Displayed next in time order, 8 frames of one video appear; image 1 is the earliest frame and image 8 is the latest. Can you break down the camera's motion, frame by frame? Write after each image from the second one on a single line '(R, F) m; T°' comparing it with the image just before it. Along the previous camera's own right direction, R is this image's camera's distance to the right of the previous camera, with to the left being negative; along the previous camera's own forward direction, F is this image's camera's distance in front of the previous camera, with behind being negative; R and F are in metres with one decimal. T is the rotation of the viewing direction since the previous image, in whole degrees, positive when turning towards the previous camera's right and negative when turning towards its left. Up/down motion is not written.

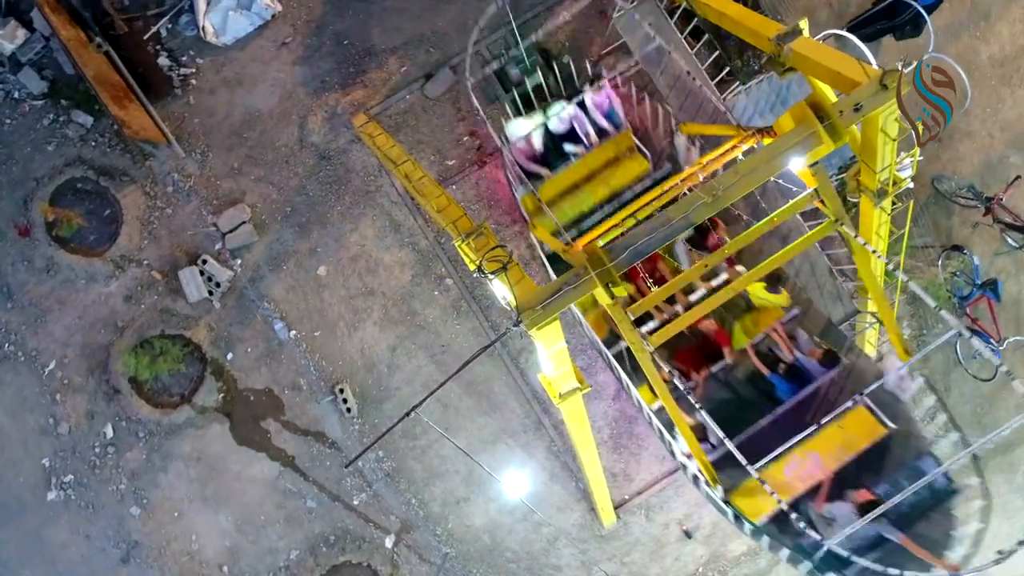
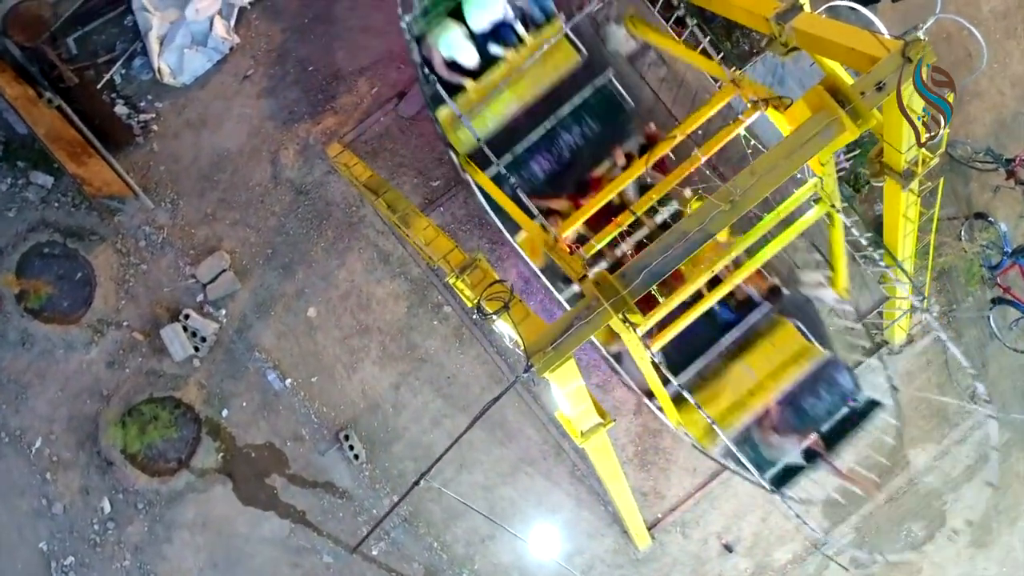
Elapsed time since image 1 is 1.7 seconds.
(0.0, +0.4) m; 0°
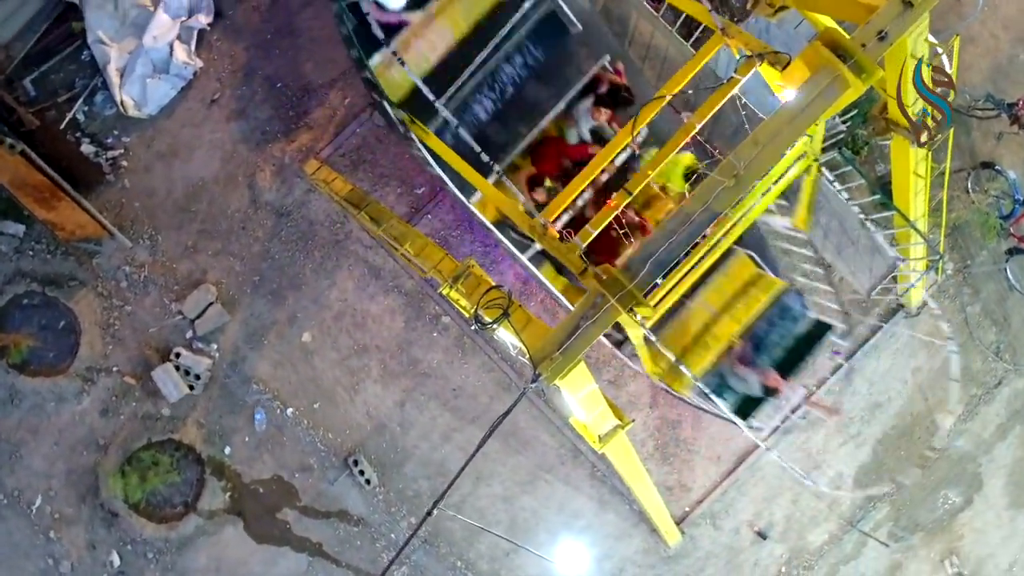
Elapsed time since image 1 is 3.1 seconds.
(0.0, +0.2) m; 0°
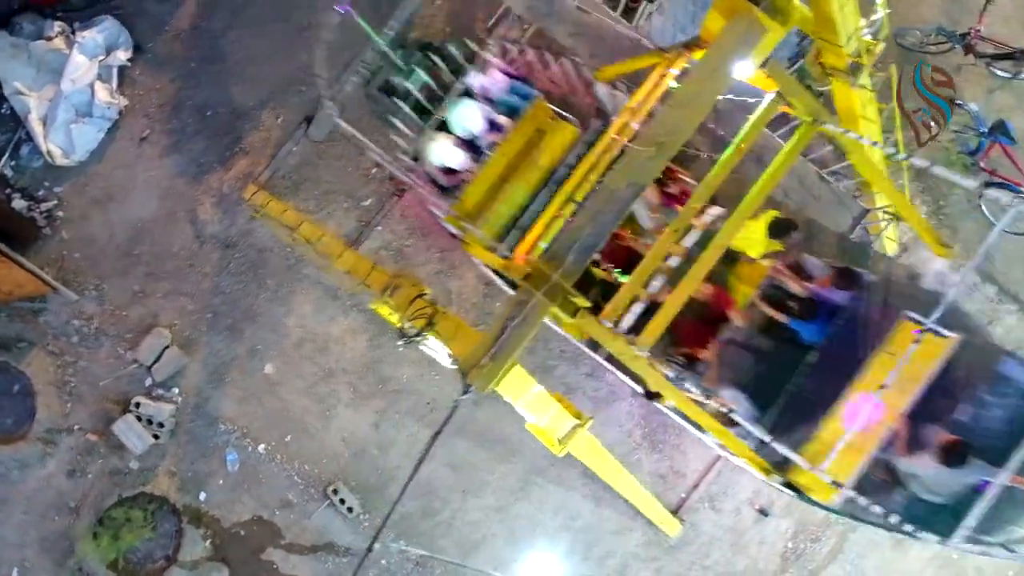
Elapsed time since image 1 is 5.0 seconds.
(+0.3, +0.2) m; 0°
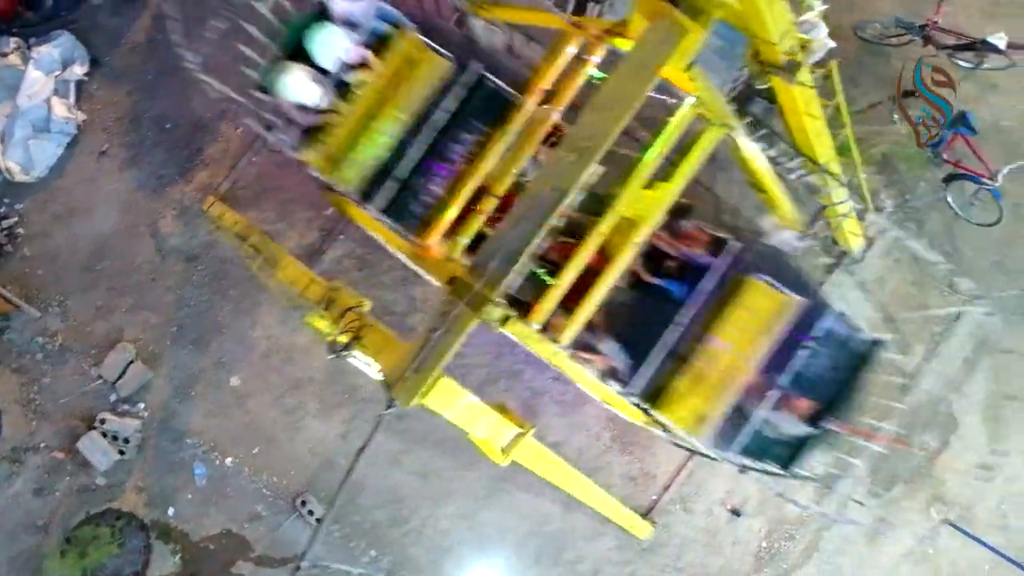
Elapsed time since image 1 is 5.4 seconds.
(+0.3, 0.0) m; 0°
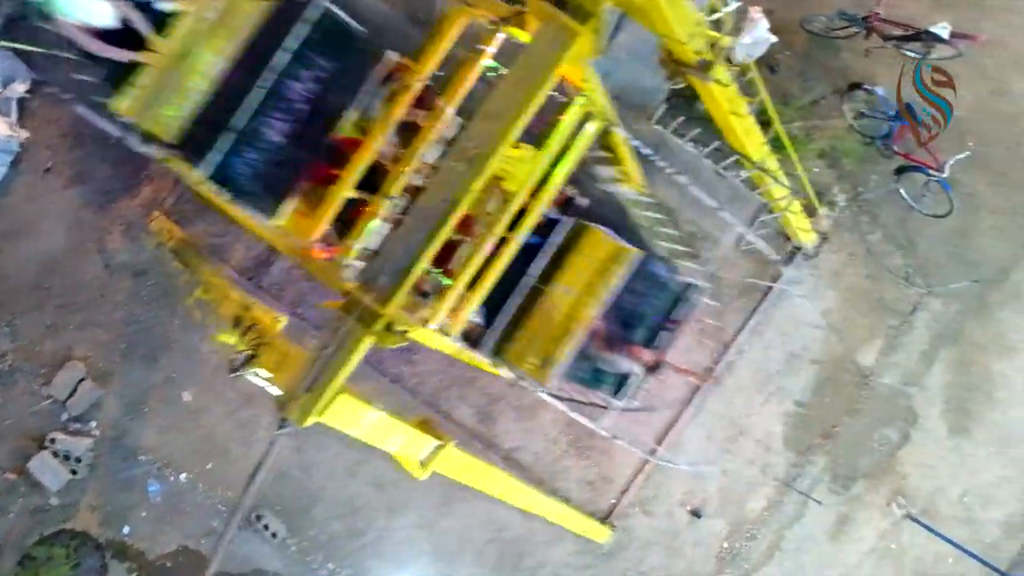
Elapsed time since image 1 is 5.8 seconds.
(+0.4, +0.1) m; 0°
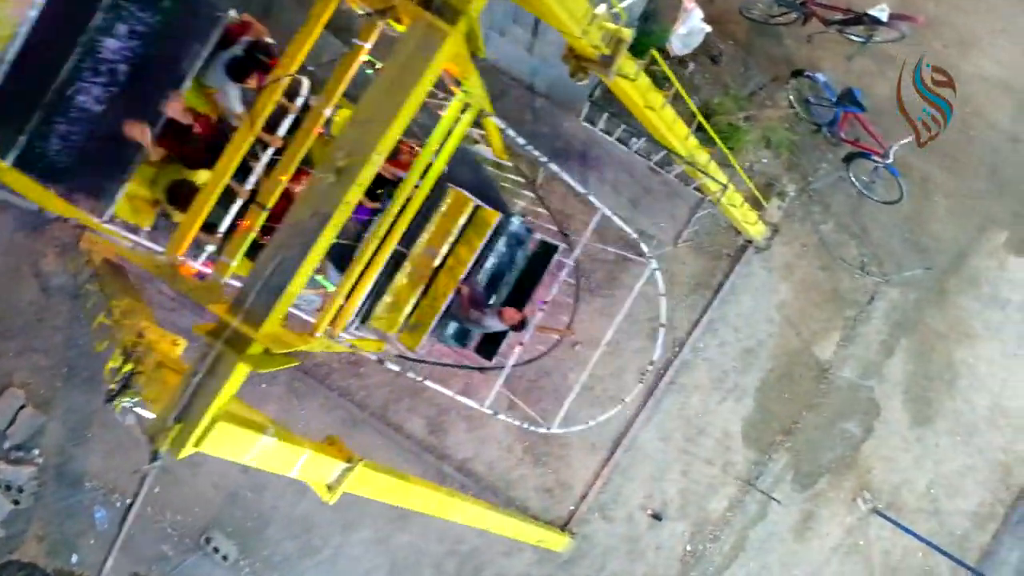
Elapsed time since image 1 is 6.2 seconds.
(+0.4, +0.1) m; 0°
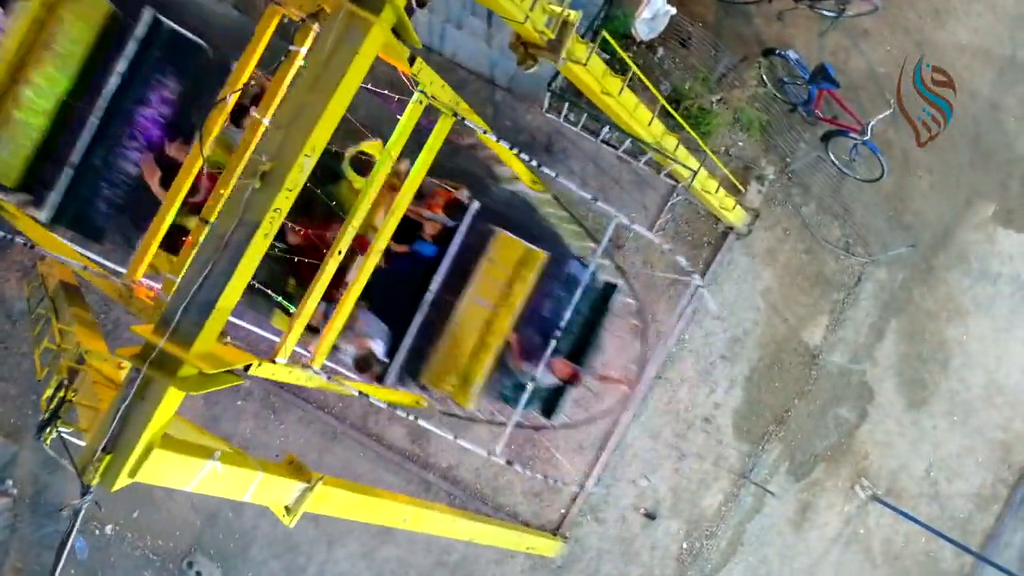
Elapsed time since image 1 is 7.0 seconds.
(+0.2, +0.2) m; 0°
